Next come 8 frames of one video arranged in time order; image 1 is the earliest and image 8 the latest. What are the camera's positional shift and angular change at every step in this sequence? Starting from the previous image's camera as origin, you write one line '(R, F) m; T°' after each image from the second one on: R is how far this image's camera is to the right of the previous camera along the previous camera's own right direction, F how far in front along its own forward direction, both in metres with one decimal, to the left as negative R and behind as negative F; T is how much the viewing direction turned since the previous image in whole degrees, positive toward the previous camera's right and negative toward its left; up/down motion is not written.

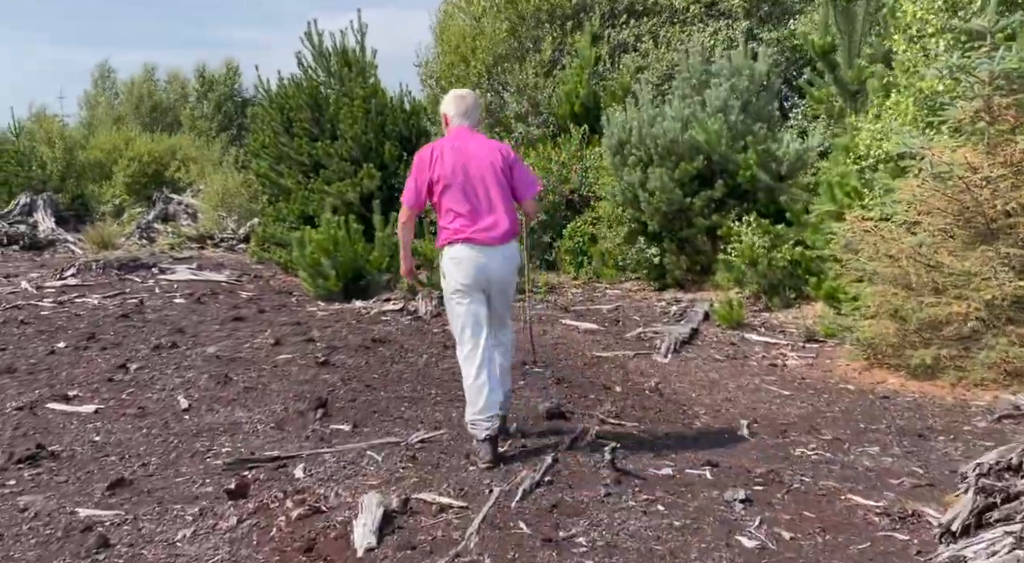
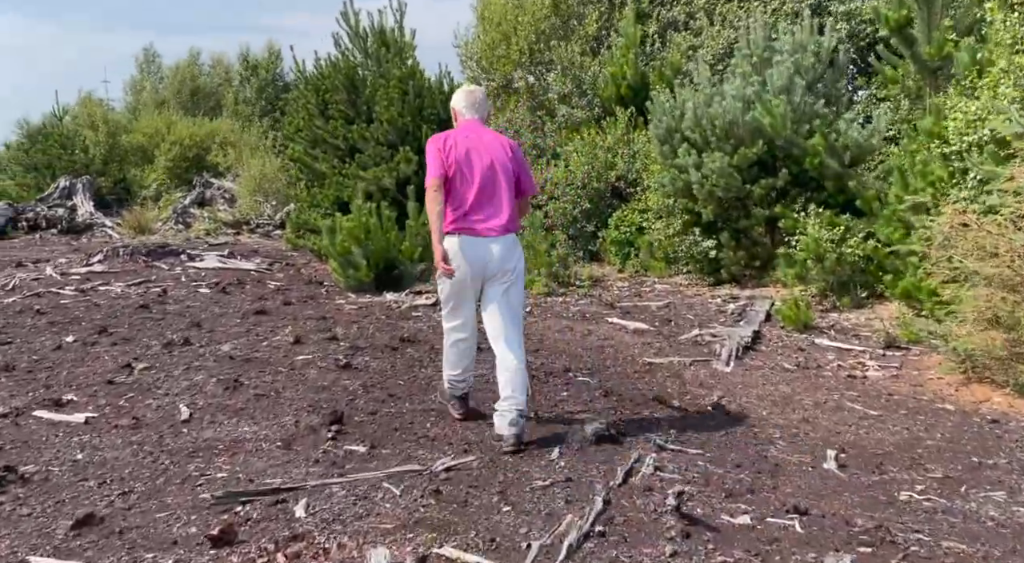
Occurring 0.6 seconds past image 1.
(0.0, +0.7) m; -2°
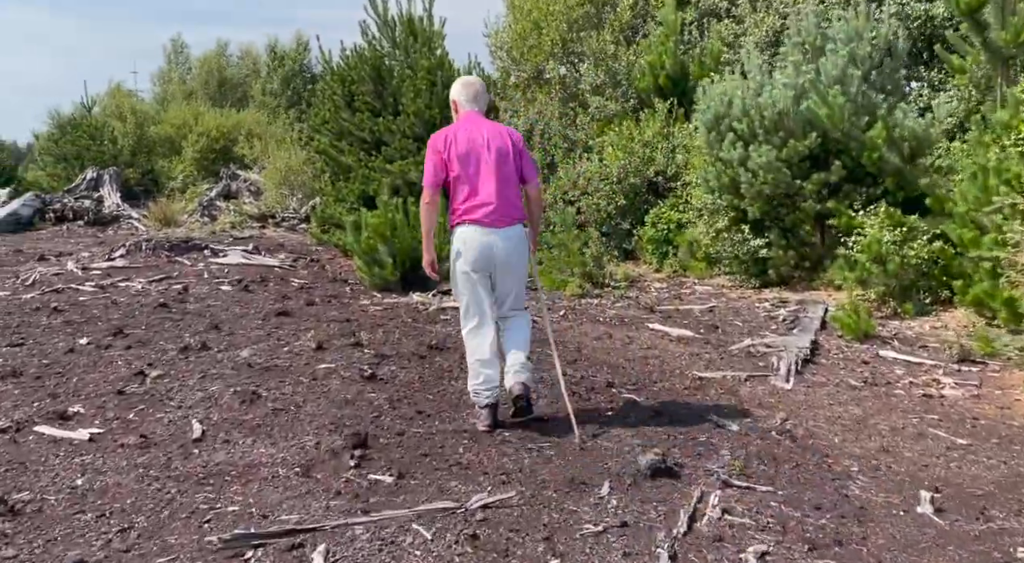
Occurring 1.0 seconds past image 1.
(-0.1, +0.4) m; -2°
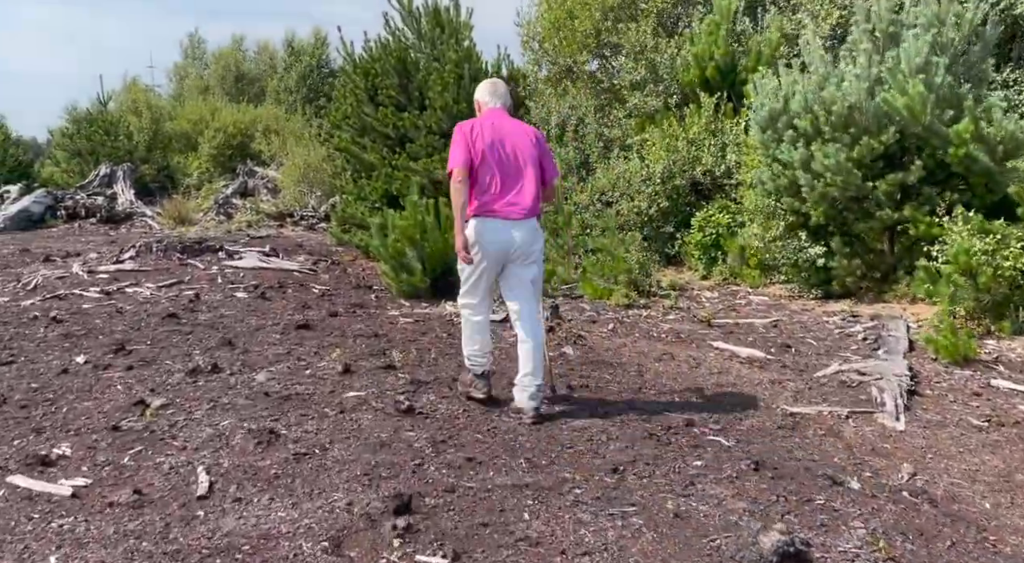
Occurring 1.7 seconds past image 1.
(-0.2, +0.8) m; -1°
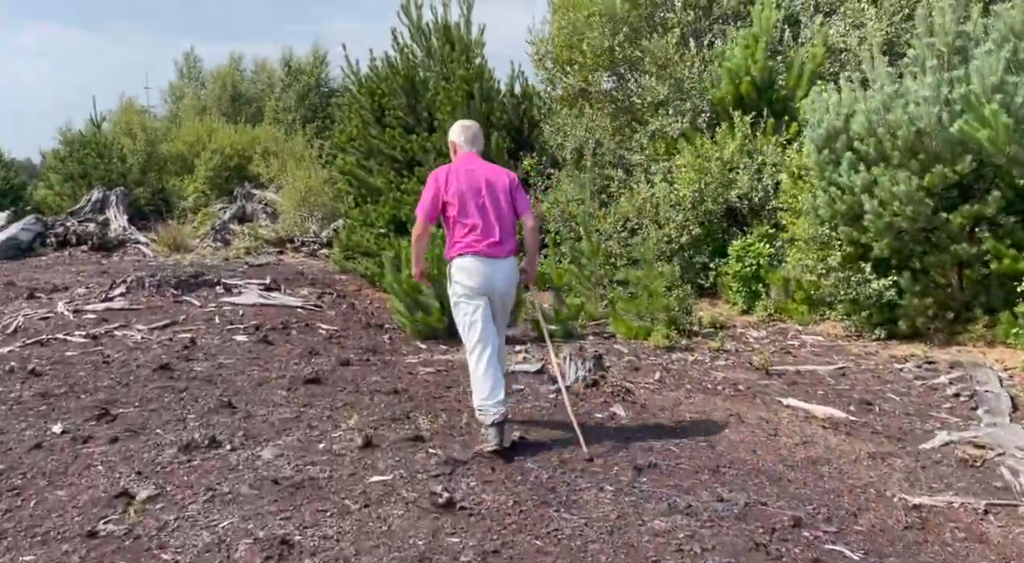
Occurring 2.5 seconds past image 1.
(-0.2, +0.8) m; 0°
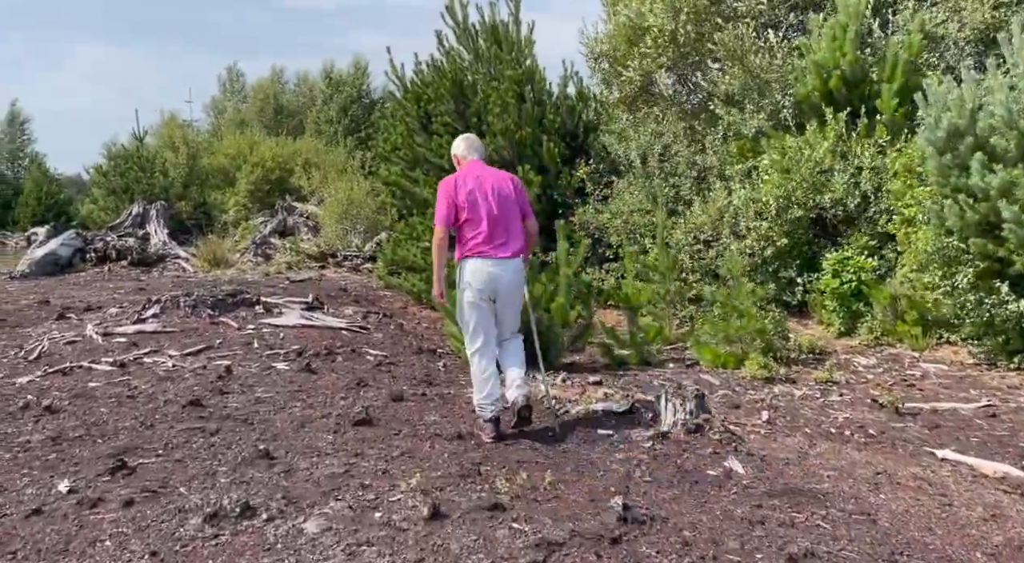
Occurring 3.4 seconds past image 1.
(-0.2, +0.9) m; -2°
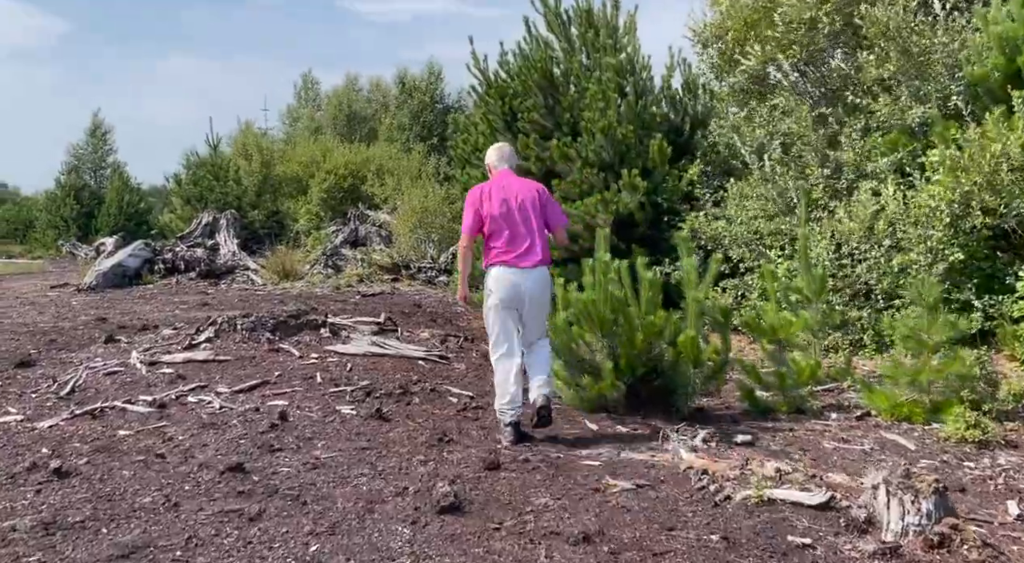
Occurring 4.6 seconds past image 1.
(-0.3, +1.5) m; -4°
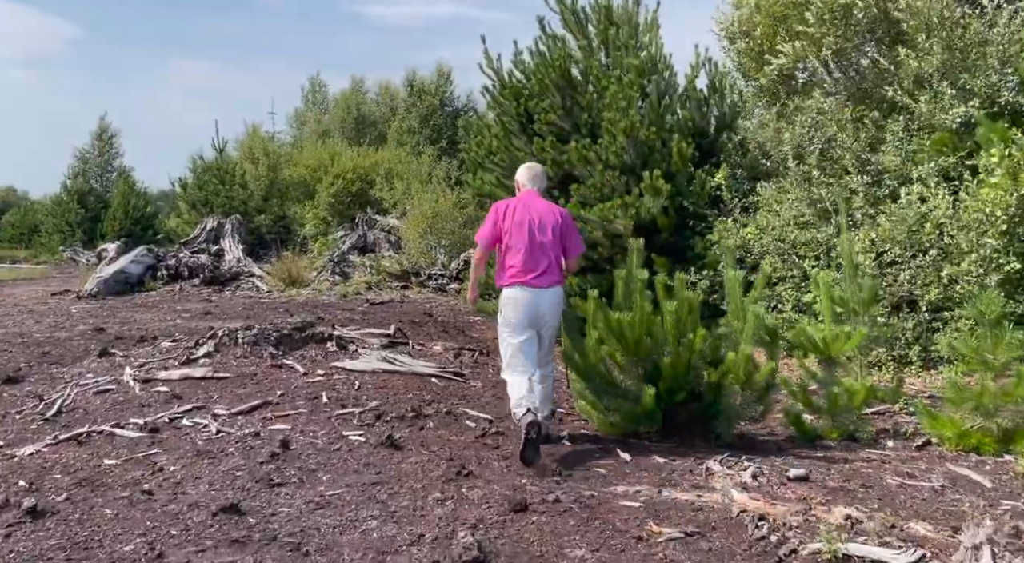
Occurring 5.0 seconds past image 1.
(-0.1, +0.5) m; 0°
